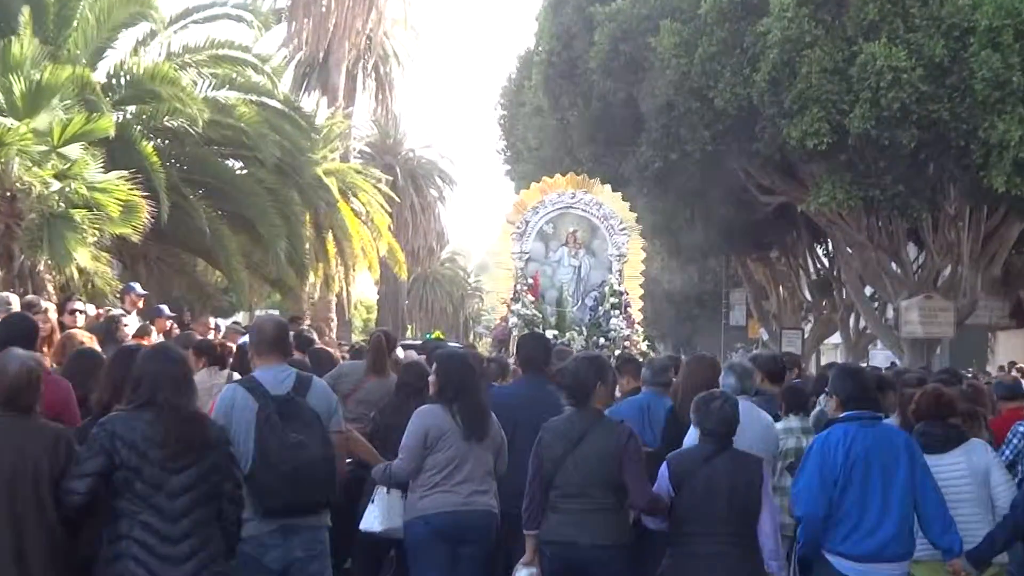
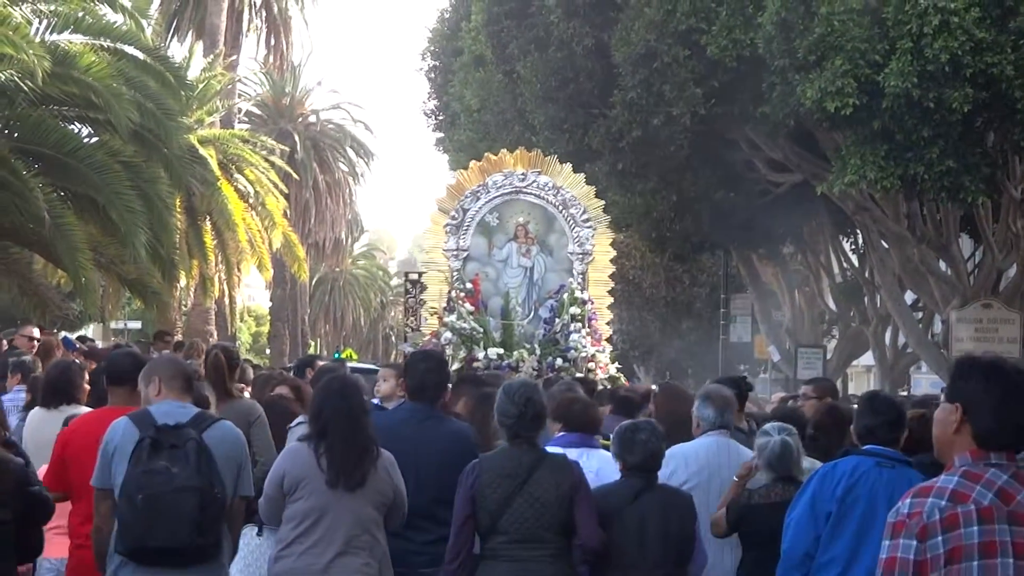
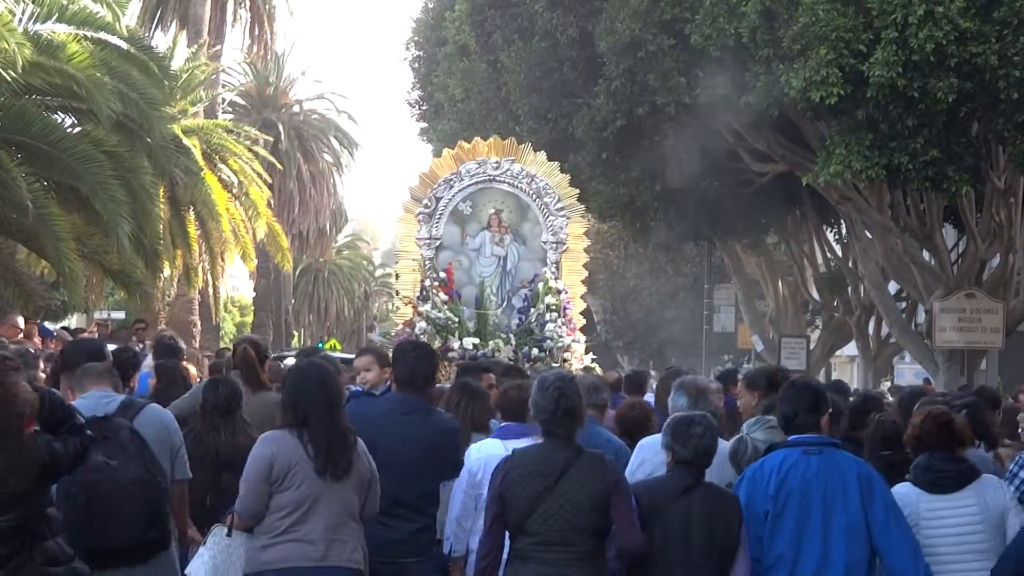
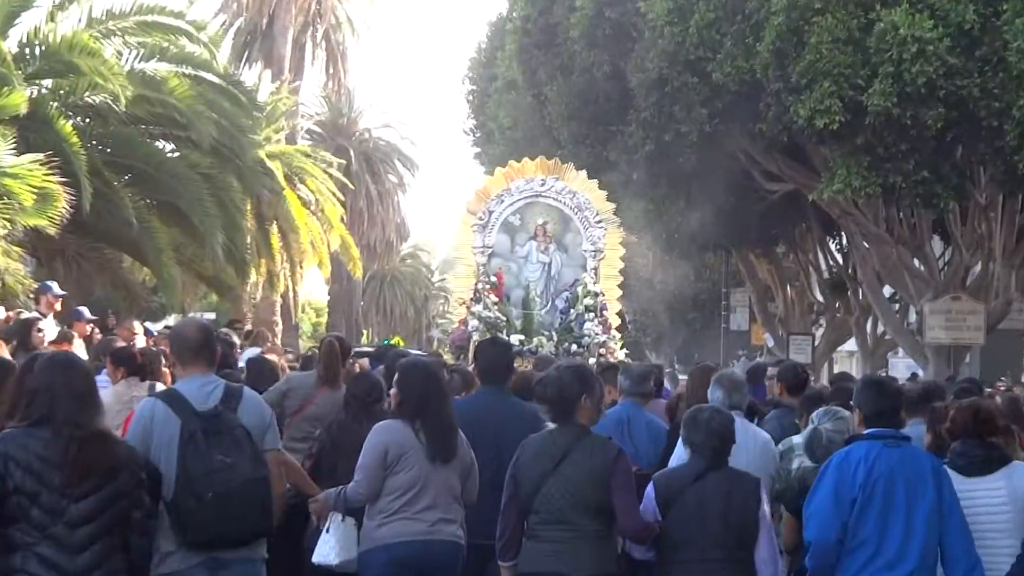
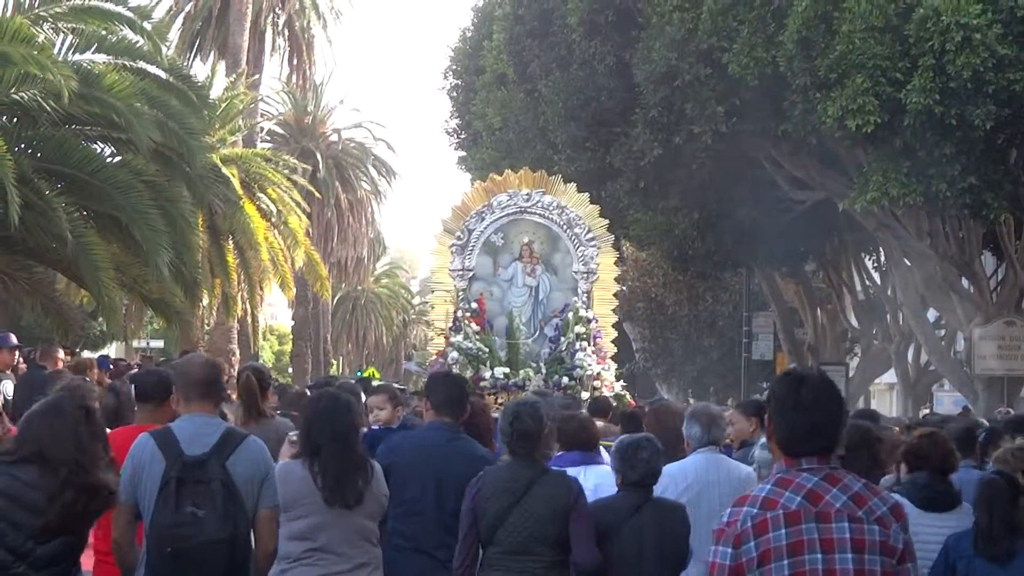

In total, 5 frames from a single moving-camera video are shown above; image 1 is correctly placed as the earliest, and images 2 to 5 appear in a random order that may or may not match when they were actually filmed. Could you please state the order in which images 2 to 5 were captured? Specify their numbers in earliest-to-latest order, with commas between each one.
4, 3, 2, 5
